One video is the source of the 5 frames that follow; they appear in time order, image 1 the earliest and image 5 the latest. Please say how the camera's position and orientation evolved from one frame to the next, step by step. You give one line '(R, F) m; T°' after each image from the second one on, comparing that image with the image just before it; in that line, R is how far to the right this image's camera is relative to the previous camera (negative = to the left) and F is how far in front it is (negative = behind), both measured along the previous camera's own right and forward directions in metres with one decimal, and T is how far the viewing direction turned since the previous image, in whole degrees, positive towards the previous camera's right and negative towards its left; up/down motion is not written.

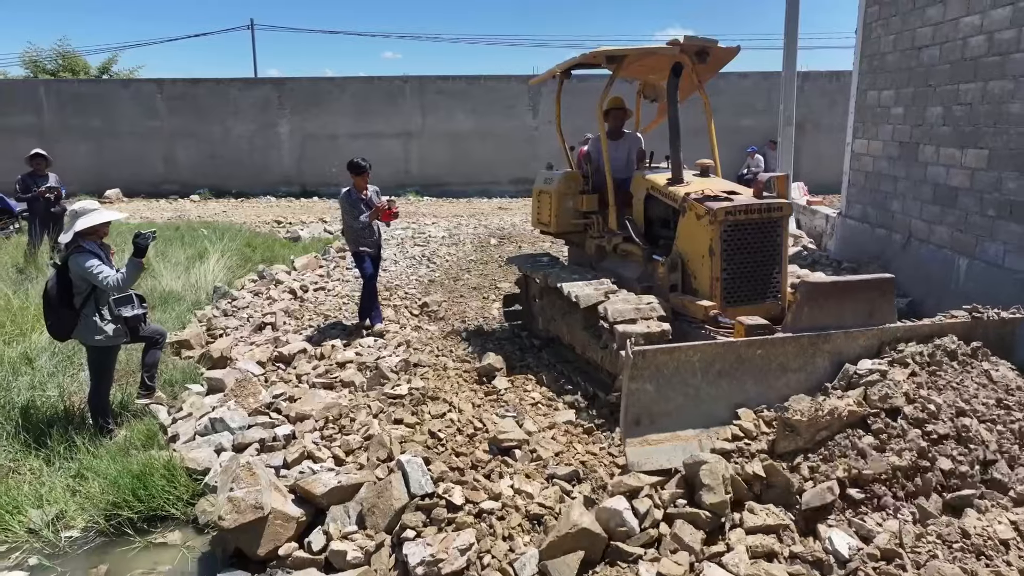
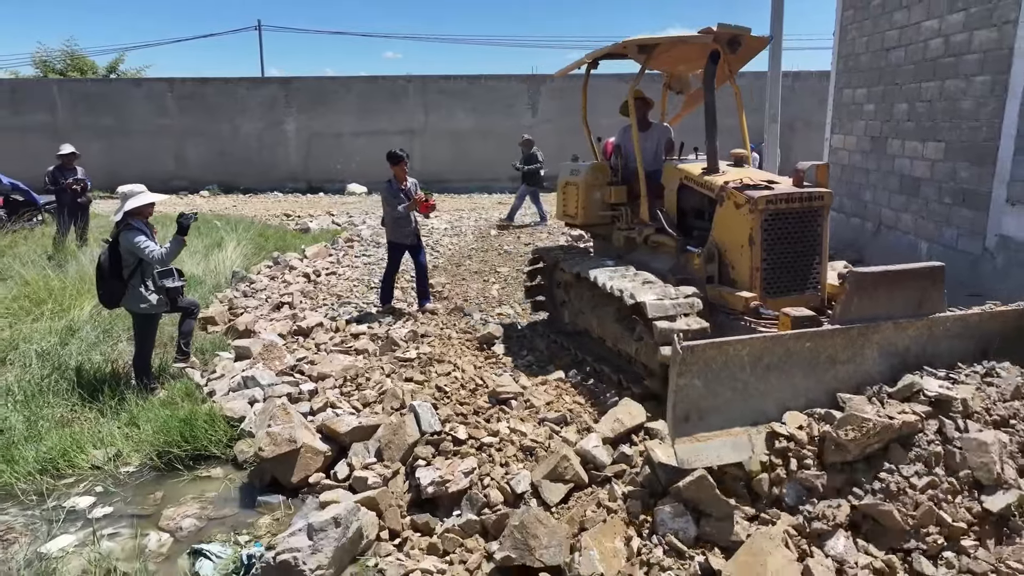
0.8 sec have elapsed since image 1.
(0.0, -0.5) m; 0°
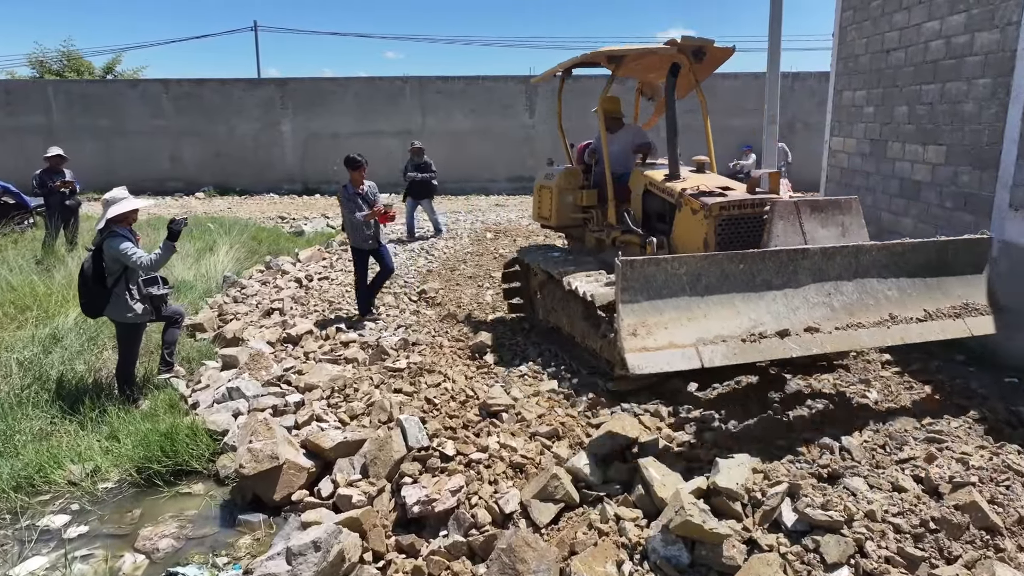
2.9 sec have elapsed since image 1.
(0.0, +0.1) m; 0°
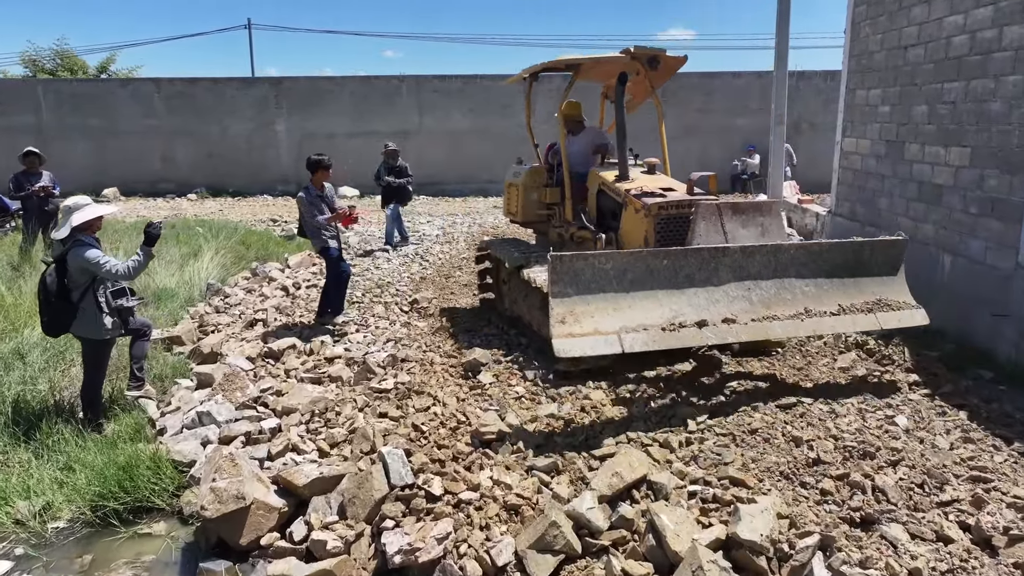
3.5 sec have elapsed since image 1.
(0.0, +0.4) m; 0°
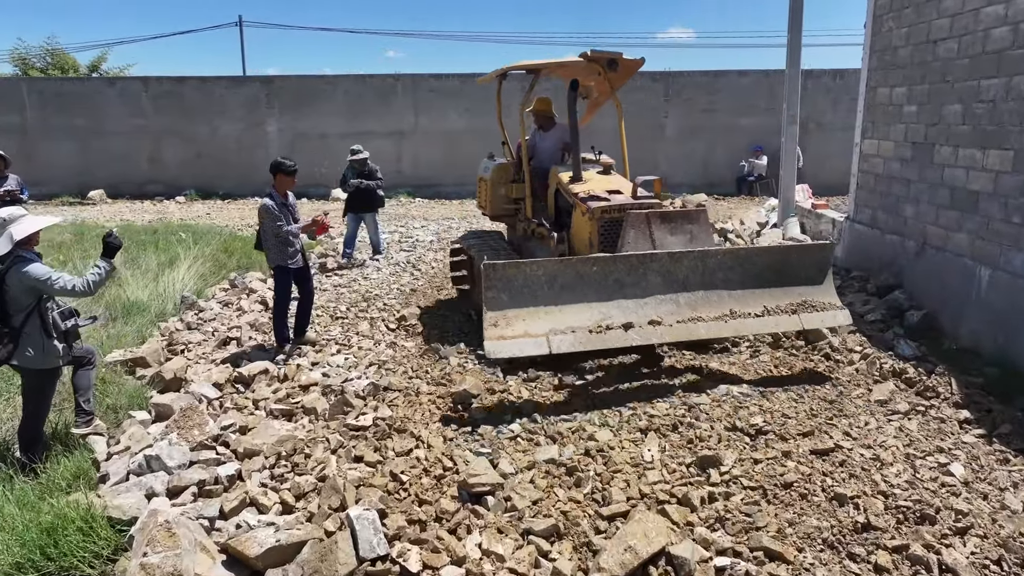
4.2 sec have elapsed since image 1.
(0.0, +0.5) m; 0°
